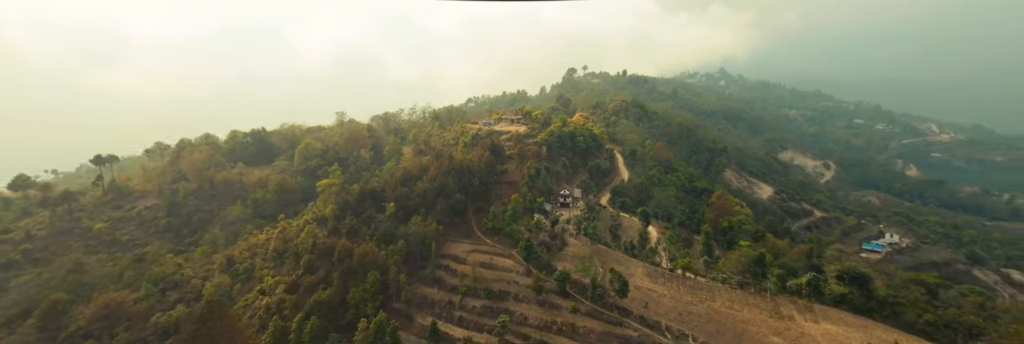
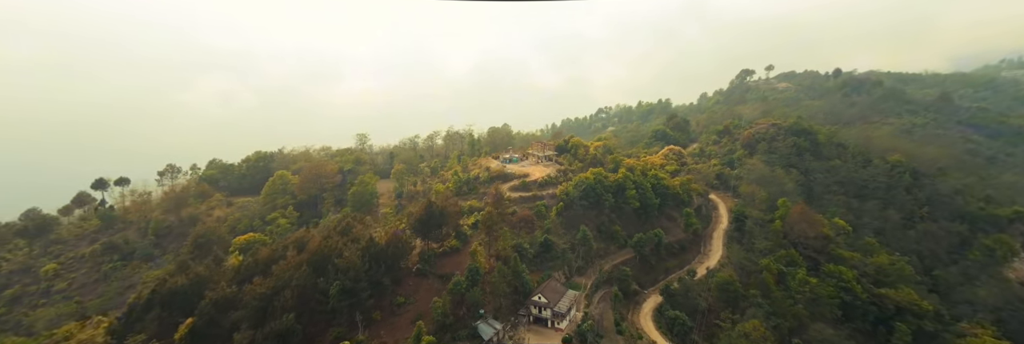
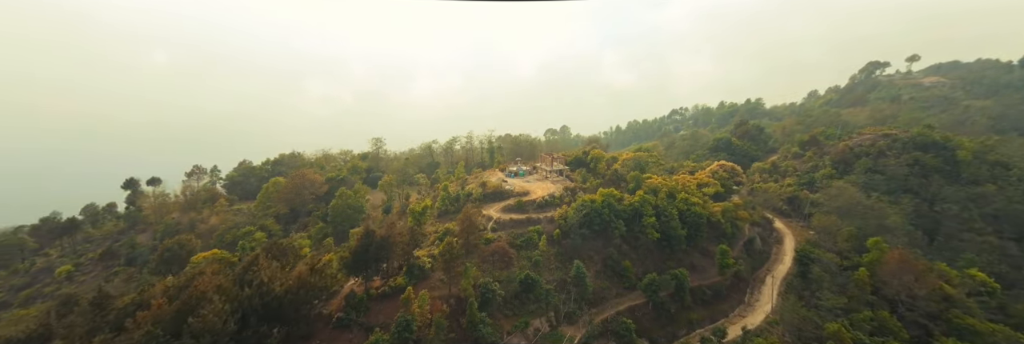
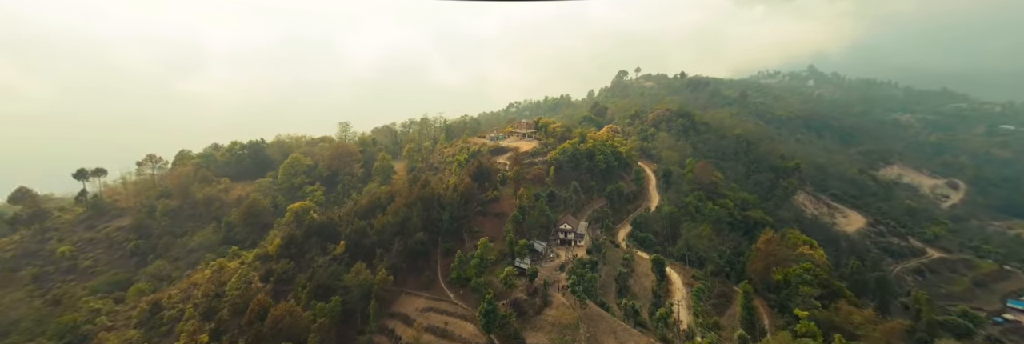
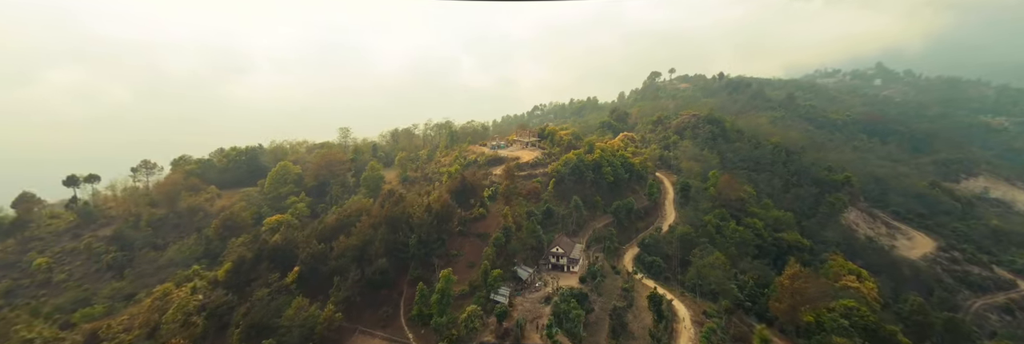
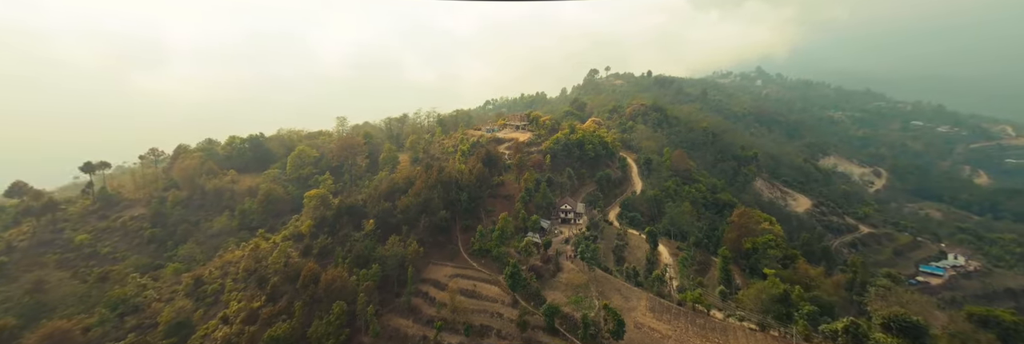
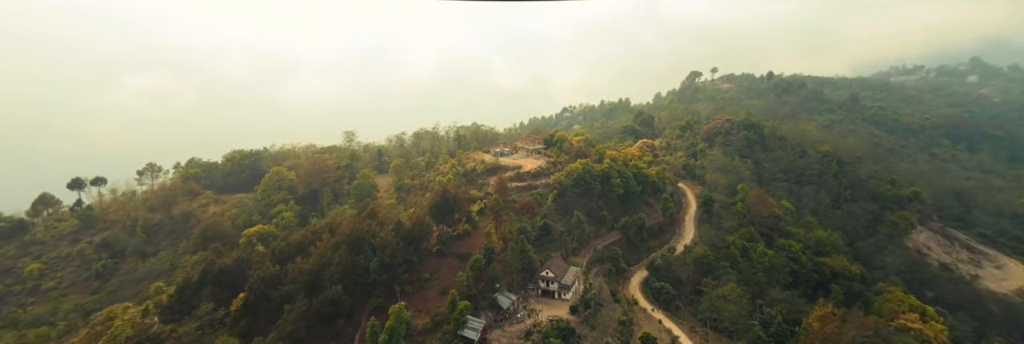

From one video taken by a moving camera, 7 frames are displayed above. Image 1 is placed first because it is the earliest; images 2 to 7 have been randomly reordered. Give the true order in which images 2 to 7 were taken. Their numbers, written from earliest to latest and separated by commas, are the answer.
6, 4, 5, 7, 2, 3
